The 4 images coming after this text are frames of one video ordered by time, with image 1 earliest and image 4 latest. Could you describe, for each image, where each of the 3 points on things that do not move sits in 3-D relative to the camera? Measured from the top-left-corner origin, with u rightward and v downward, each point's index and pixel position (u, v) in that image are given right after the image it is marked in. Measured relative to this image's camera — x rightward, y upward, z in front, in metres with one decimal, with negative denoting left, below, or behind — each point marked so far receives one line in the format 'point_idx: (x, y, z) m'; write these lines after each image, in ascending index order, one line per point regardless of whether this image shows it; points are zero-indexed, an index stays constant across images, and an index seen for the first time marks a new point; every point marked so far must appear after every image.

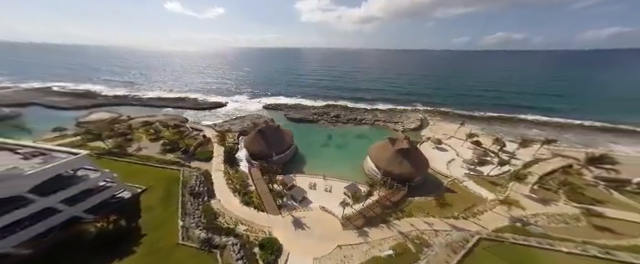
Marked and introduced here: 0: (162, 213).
0: (-17.7, -9.6, +21.3) m
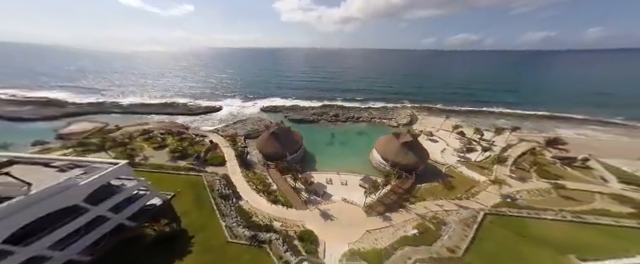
0: (-13.9, -10.2, +21.6) m
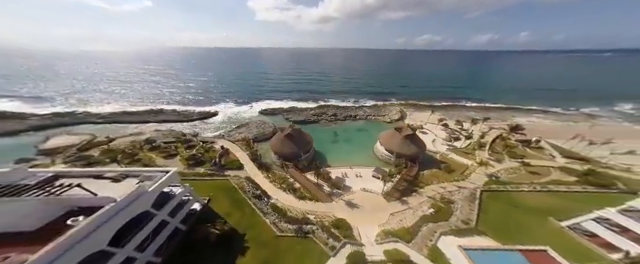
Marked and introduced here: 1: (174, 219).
0: (-9.5, -10.7, +22.5) m
1: (-14.6, -8.7, +17.7) m
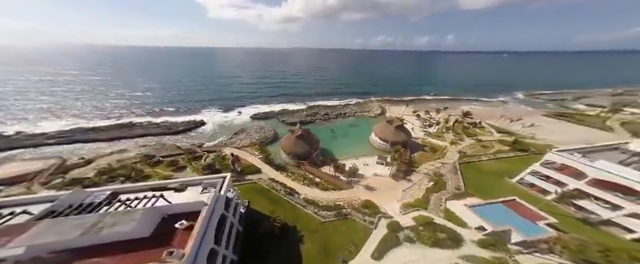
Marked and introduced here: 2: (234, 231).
0: (-4.4, -10.7, +24.1) m
1: (-8.7, -9.2, +18.4) m
2: (-8.3, -9.9, +17.5) m
